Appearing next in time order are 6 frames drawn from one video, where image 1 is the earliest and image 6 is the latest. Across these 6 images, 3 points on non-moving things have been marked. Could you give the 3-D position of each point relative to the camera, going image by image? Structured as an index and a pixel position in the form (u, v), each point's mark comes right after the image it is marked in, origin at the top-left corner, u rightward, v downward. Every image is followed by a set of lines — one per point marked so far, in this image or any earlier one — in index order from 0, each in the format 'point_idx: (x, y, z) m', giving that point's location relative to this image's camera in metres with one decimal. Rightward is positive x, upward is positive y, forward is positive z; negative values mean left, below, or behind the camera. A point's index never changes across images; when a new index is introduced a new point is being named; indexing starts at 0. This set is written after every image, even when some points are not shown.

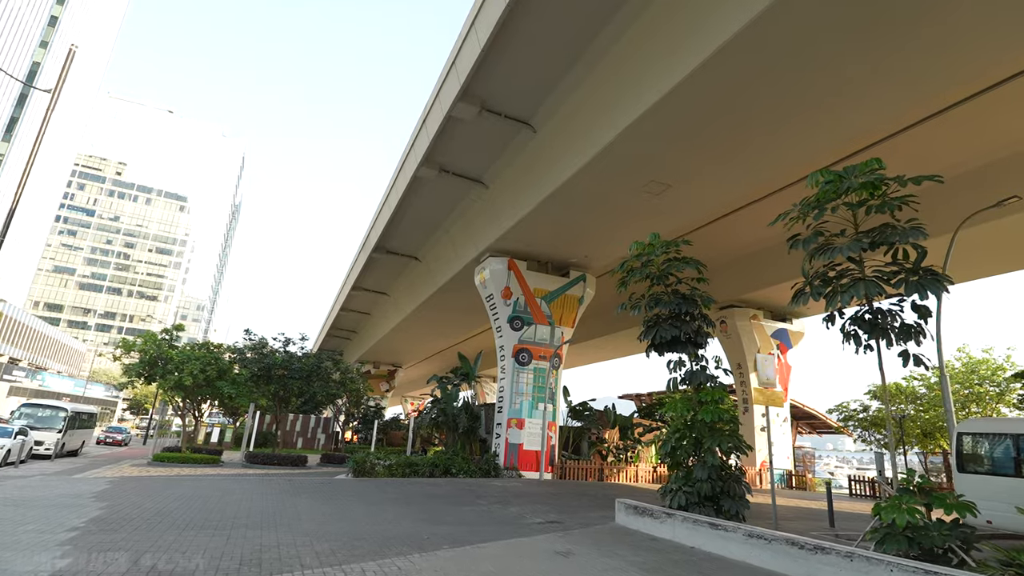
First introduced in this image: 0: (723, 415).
0: (+2.8, -1.7, +6.9) m
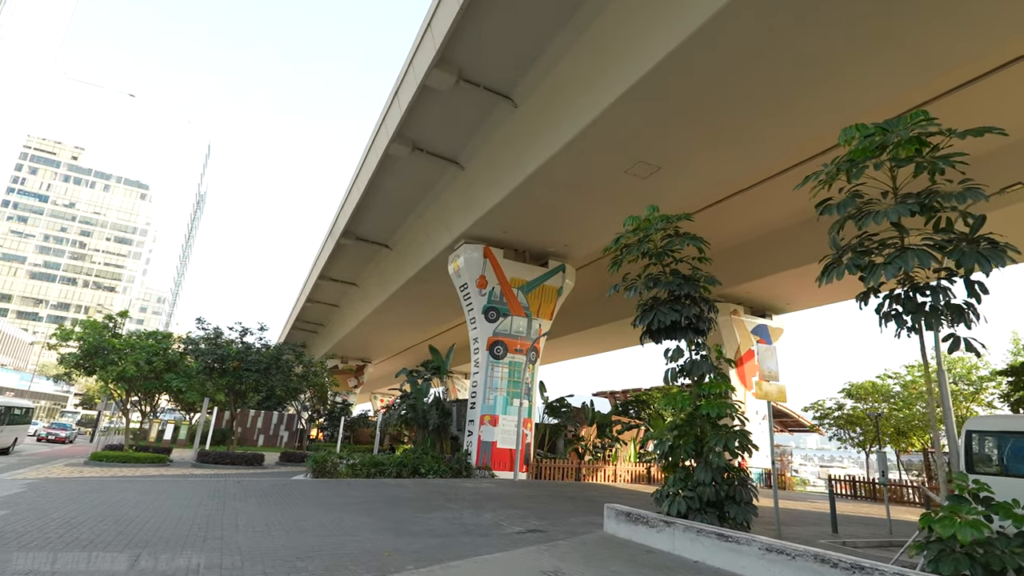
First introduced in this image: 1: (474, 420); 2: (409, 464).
0: (+2.5, -1.4, +6.1) m
1: (-1.2, -4.1, +16.2) m
2: (-2.9, -4.9, +14.8) m
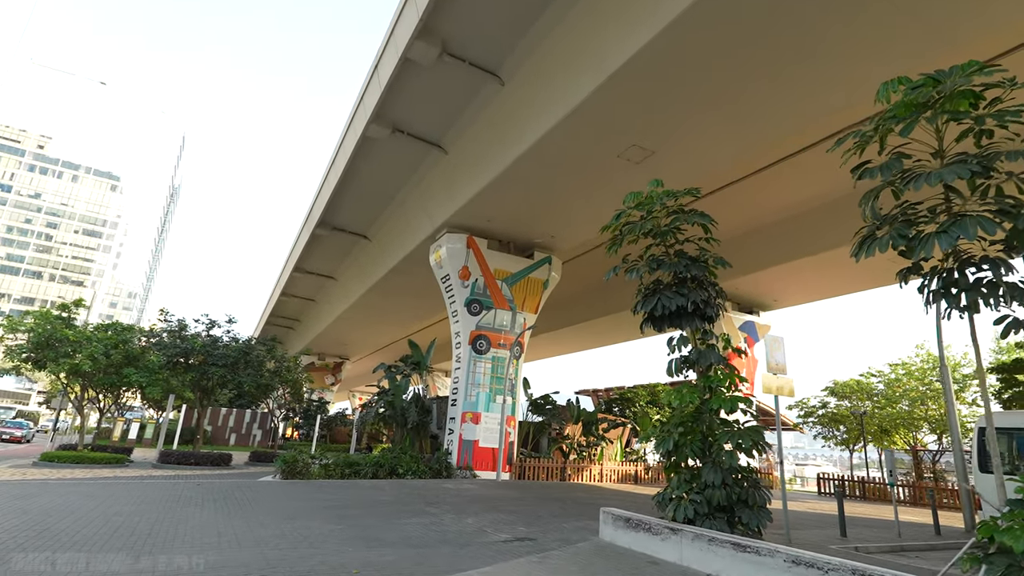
0: (+2.4, -1.2, +5.5) m
1: (-1.7, -3.8, +15.5) m
2: (-3.3, -4.6, +14.0) m
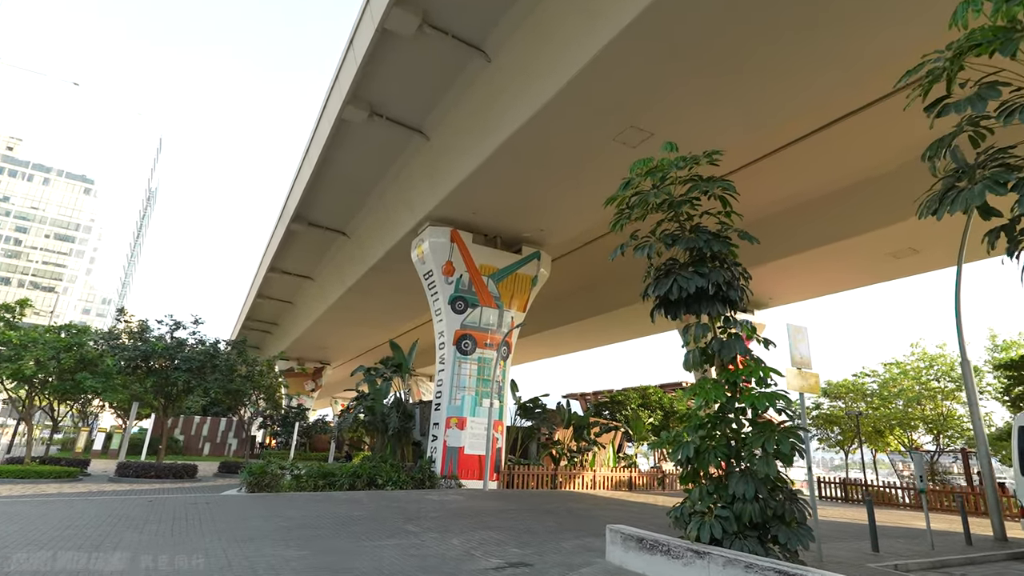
0: (+2.4, -1.0, +4.7) m
1: (-2.0, -3.7, +14.5) m
2: (-3.6, -4.5, +12.9) m
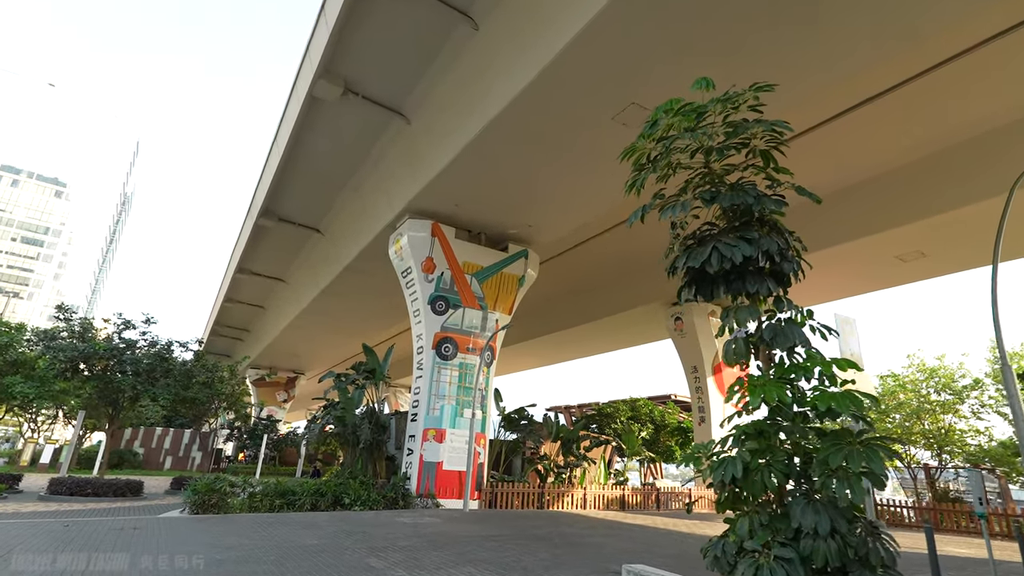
0: (+2.3, -0.8, +3.5) m
1: (-2.4, -3.7, +13.1) m
2: (-4.0, -4.4, +11.5) m
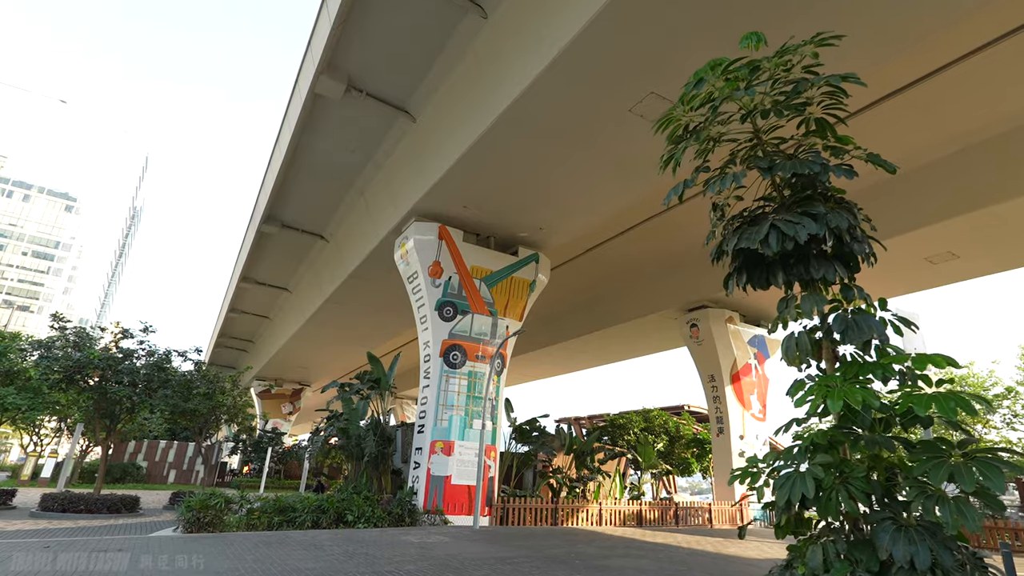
0: (+2.5, -0.7, +2.9) m
1: (-2.1, -3.8, +12.5) m
2: (-3.7, -4.5, +10.9) m
